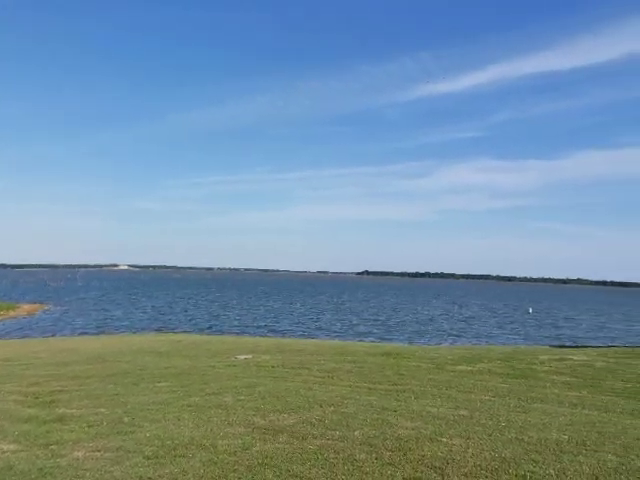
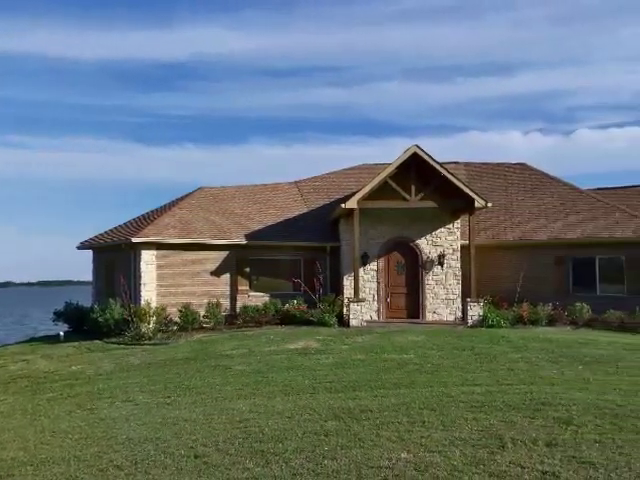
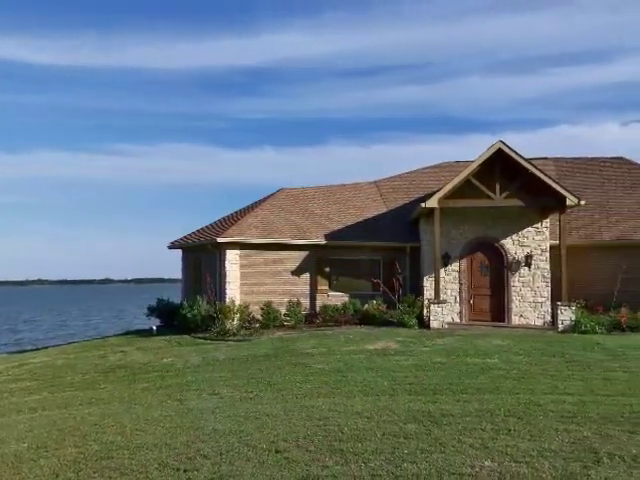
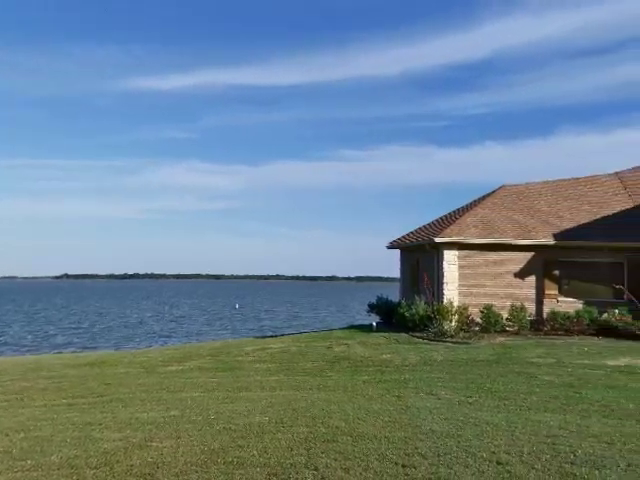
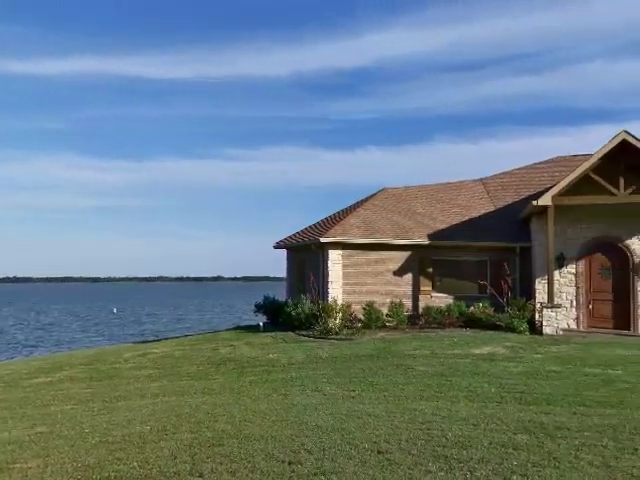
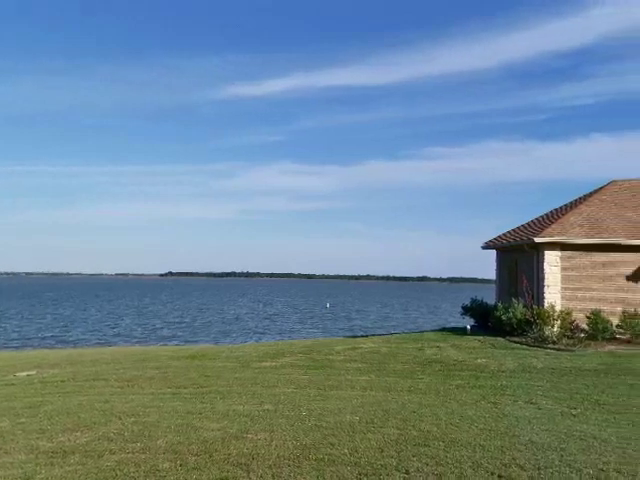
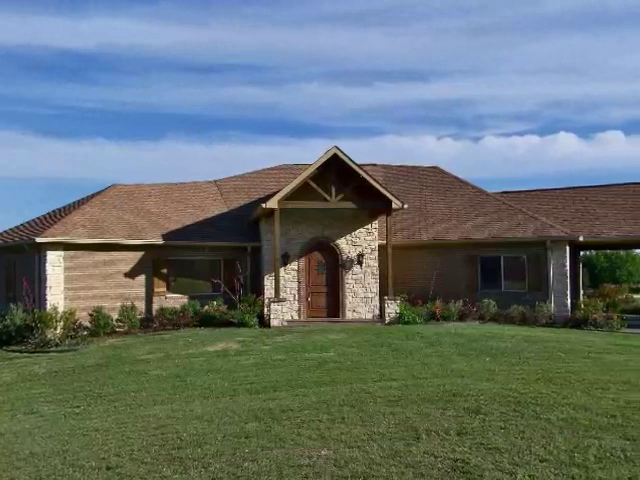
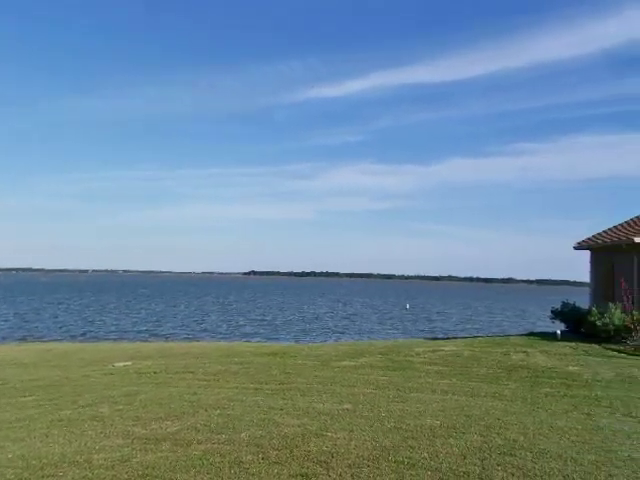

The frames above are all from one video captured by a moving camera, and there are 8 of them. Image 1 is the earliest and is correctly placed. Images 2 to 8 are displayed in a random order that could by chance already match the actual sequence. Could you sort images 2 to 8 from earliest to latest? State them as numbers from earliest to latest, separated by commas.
8, 6, 4, 5, 3, 2, 7
